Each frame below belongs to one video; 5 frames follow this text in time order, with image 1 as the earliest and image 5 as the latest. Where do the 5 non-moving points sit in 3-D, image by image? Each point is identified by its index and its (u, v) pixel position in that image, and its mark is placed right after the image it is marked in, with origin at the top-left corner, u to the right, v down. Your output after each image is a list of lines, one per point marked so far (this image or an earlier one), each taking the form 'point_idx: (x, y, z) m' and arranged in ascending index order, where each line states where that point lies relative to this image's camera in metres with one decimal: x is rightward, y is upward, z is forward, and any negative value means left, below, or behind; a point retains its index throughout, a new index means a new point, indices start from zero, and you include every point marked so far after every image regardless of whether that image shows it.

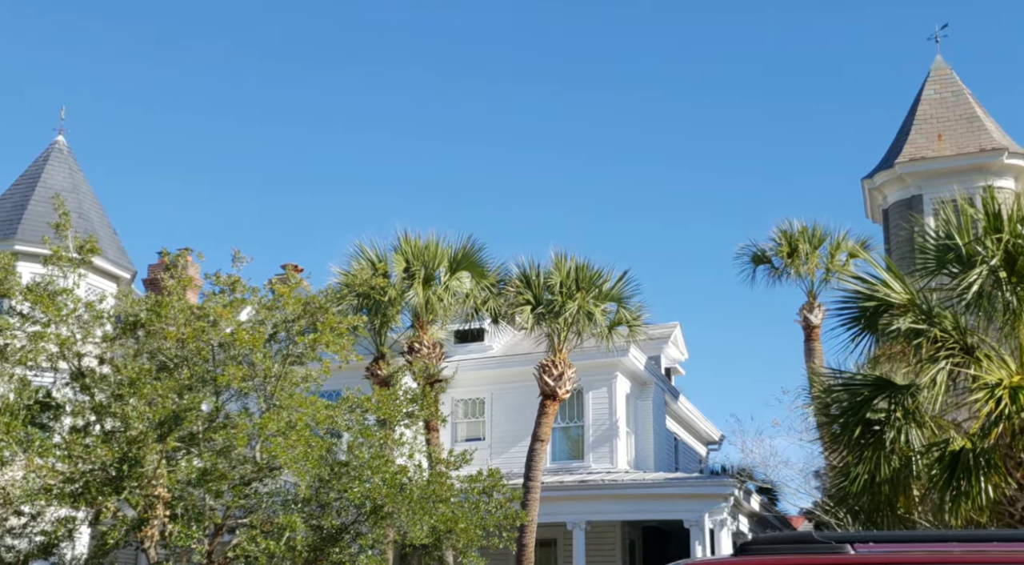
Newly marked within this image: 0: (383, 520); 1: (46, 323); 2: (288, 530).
0: (-1.4, -2.7, +13.8) m
1: (-5.5, -0.5, +14.4) m
2: (-2.4, -2.7, +13.3) m
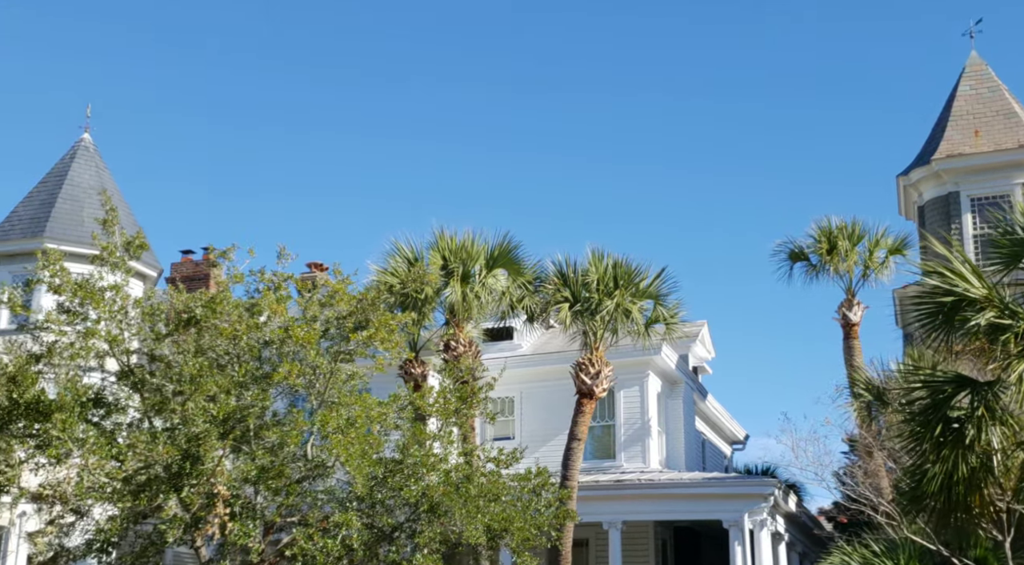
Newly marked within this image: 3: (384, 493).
0: (-0.8, -2.7, +13.6) m
1: (-4.9, -0.4, +14.3) m
2: (-1.8, -2.7, +13.1) m
3: (-1.4, -2.4, +13.6) m
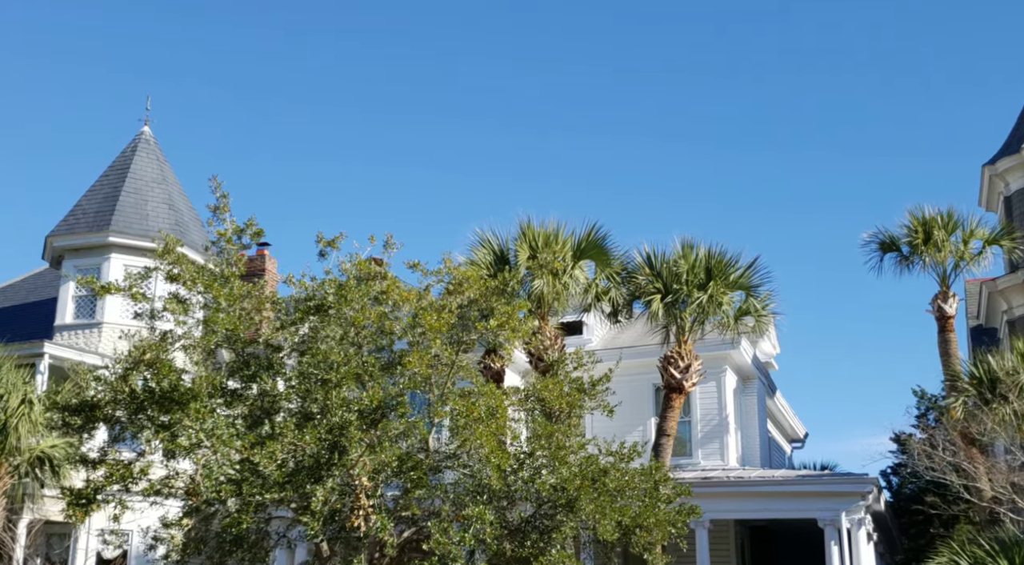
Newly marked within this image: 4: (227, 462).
0: (+0.7, -2.5, +13.0) m
1: (-3.4, -0.3, +13.8) m
2: (-0.3, -2.5, +12.6) m
3: (+0.1, -2.2, +13.1) m
4: (-3.1, -2.0, +13.3) m
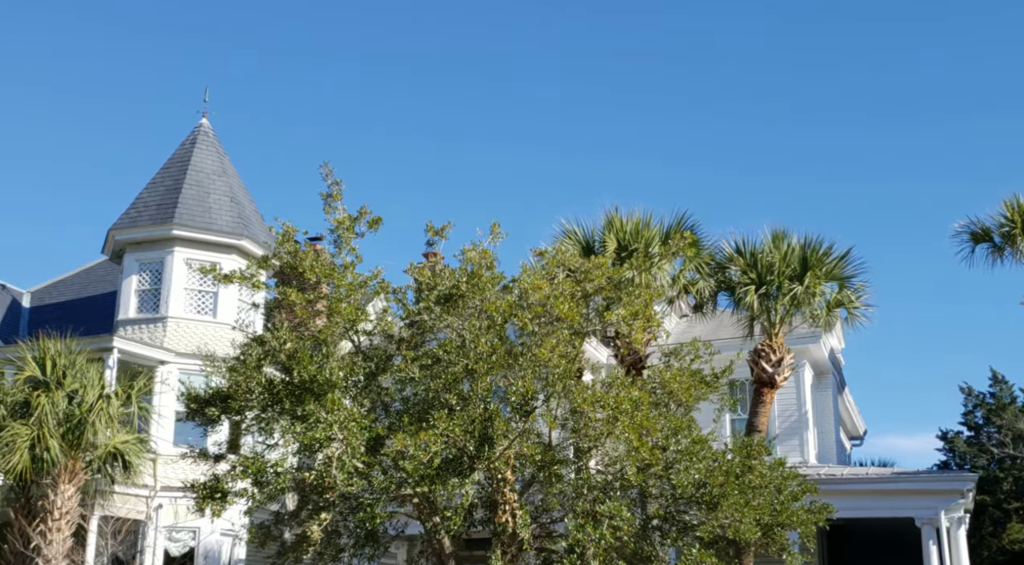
0: (+2.1, -2.4, +12.4) m
1: (-2.0, -0.1, +13.3) m
2: (+1.0, -2.4, +12.0) m
3: (+1.5, -2.1, +12.5) m
4: (-1.7, -1.9, +12.8) m
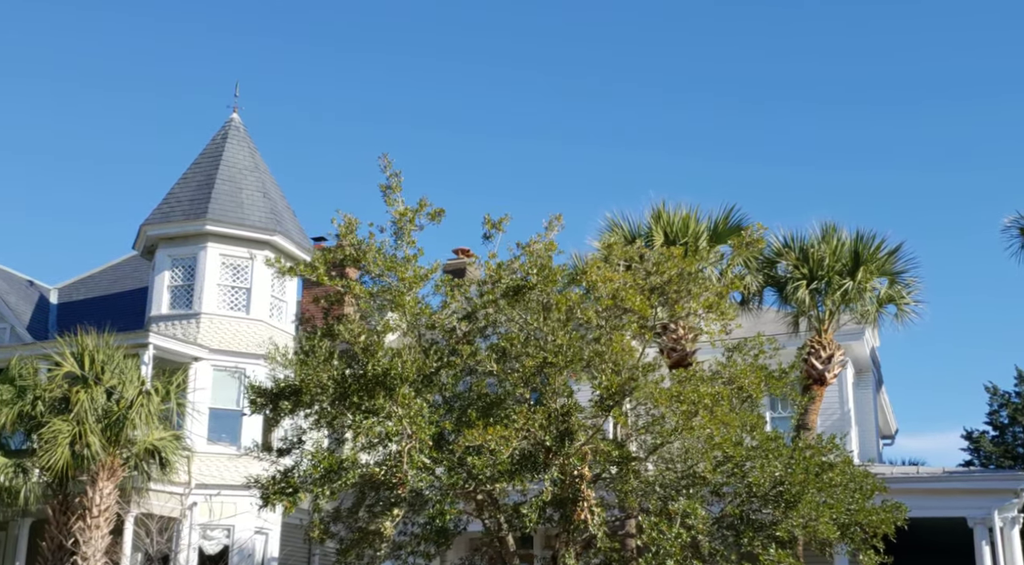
0: (+2.8, -2.3, +12.1) m
1: (-1.3, -0.1, +13.0) m
2: (+1.7, -2.3, +11.7) m
3: (+2.2, -2.0, +12.1) m
4: (-1.0, -1.8, +12.5) m
